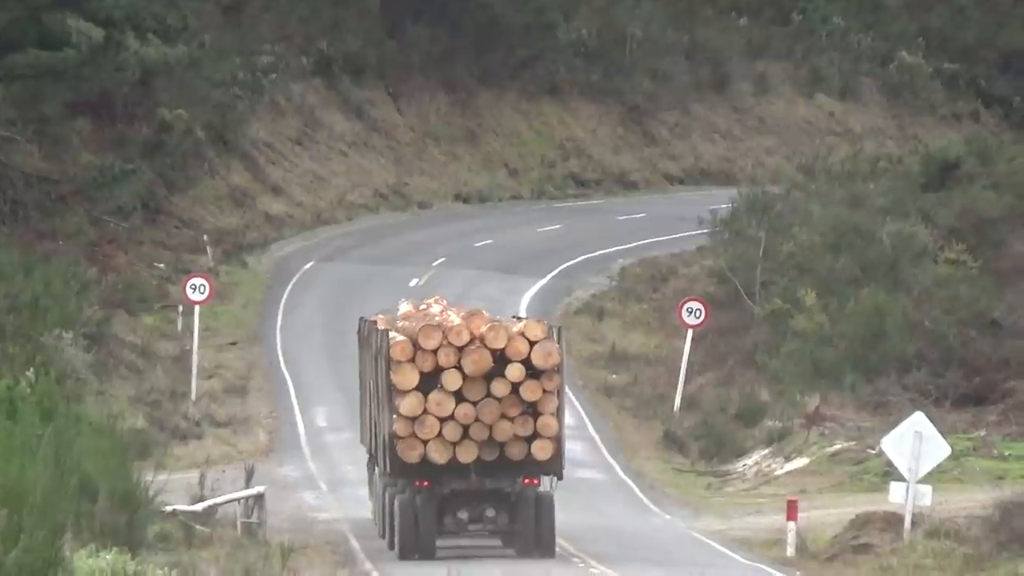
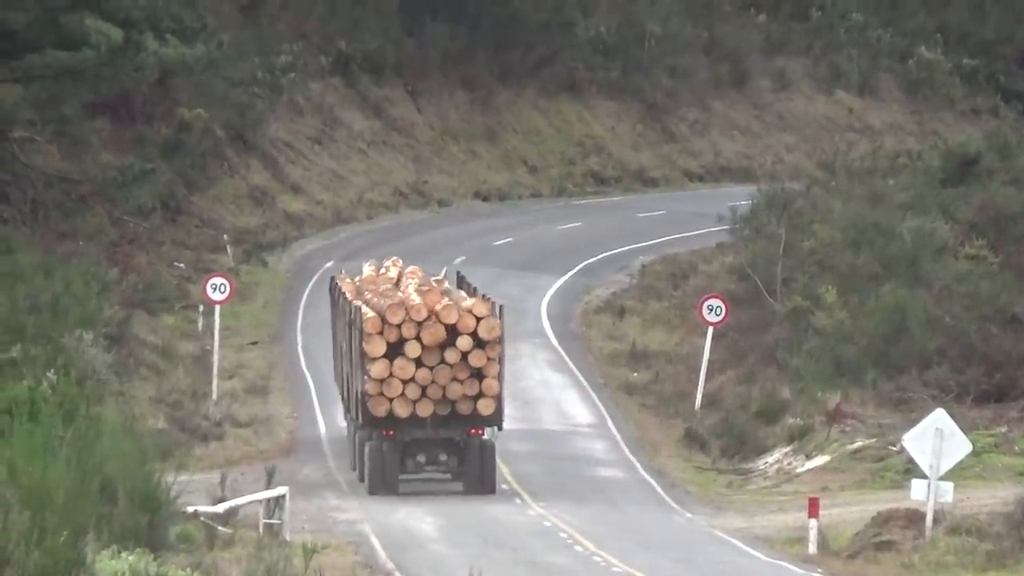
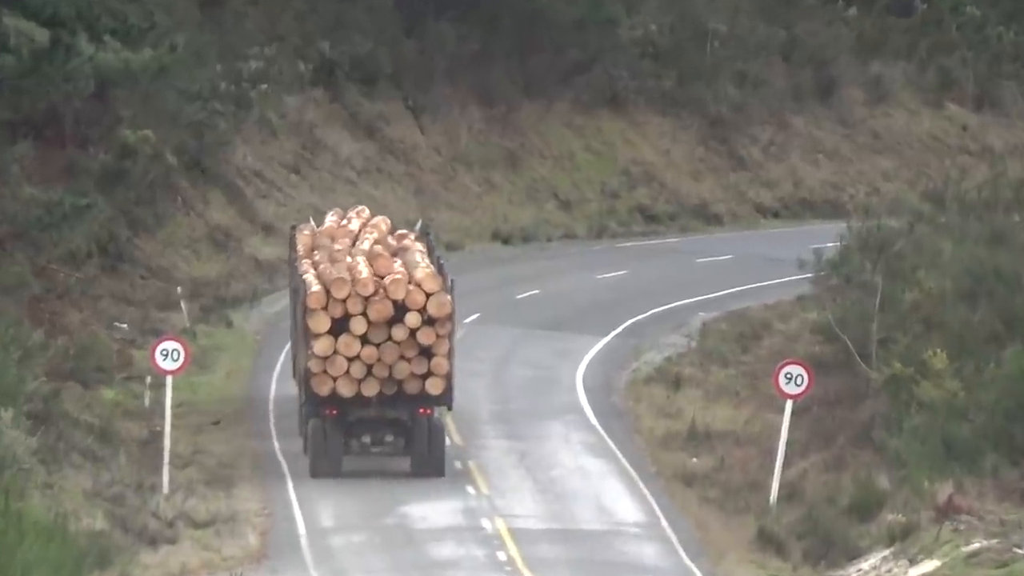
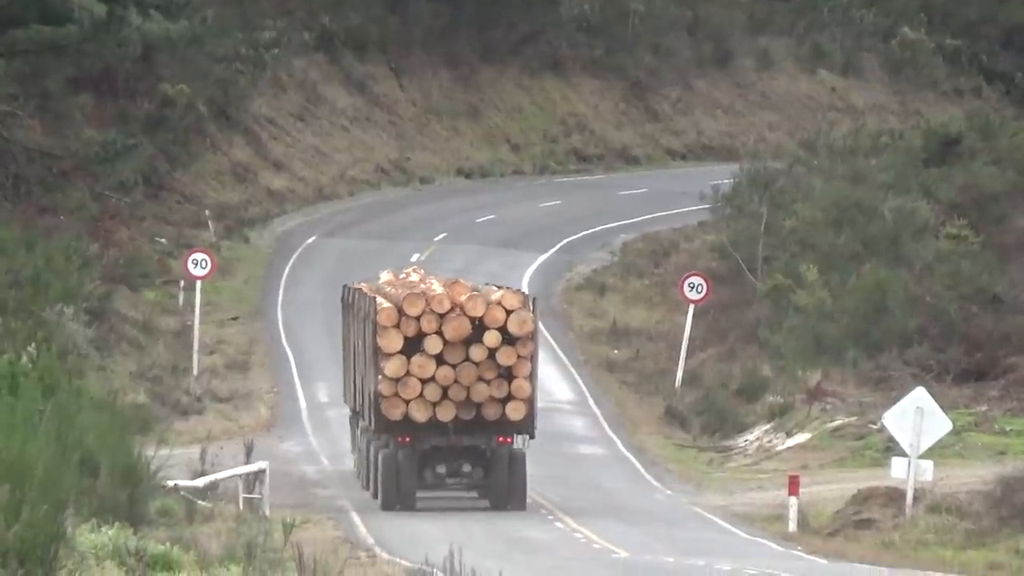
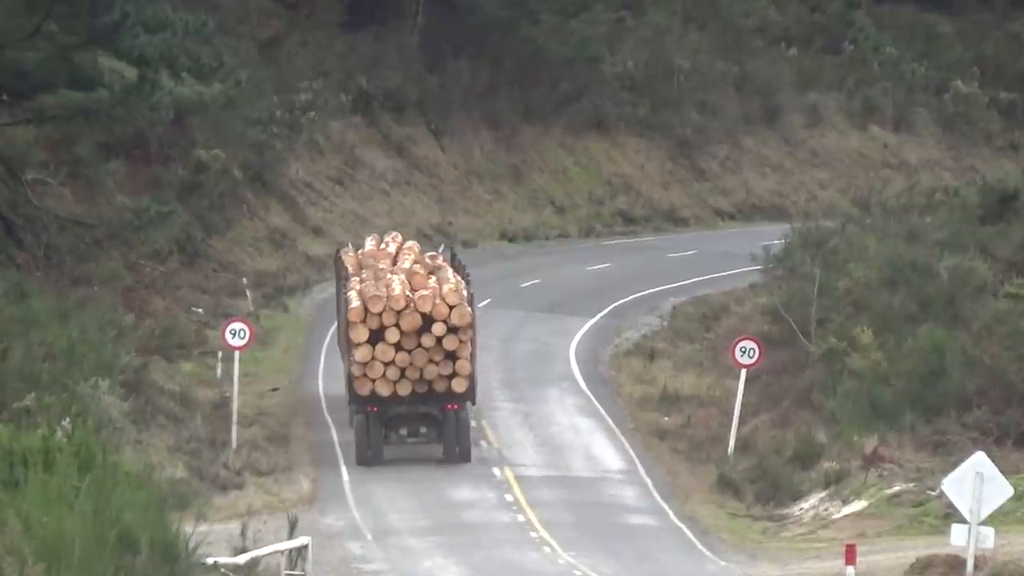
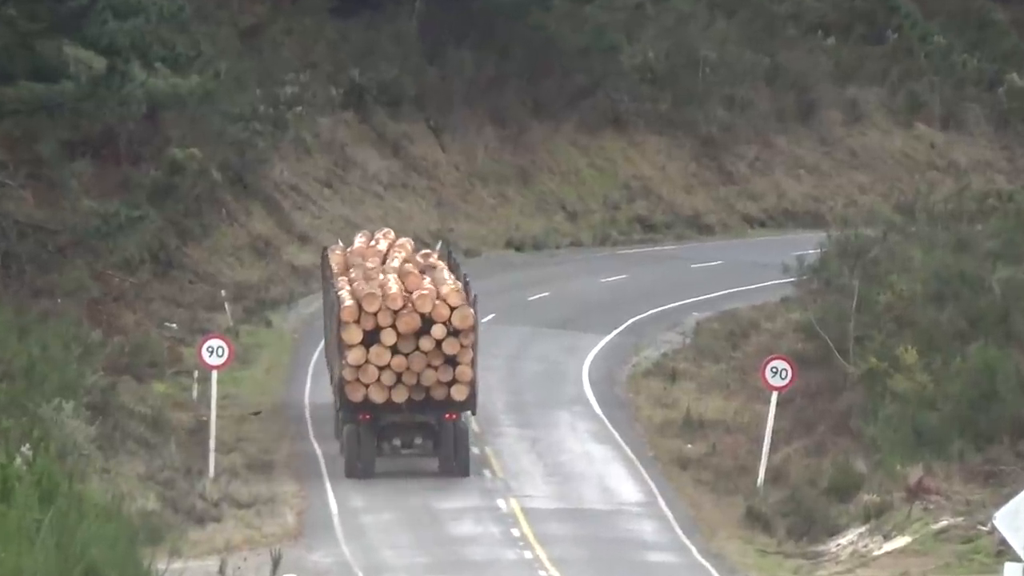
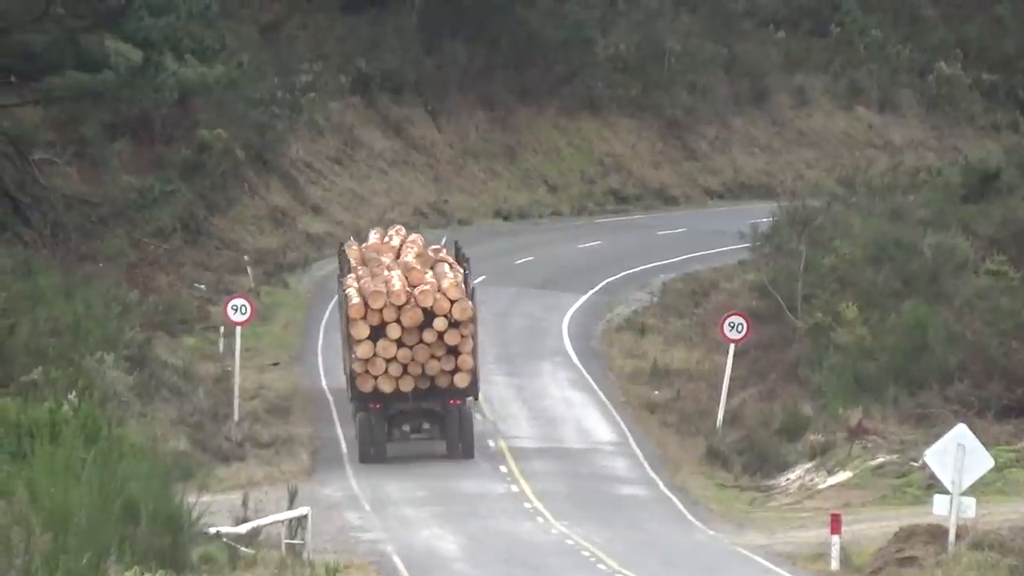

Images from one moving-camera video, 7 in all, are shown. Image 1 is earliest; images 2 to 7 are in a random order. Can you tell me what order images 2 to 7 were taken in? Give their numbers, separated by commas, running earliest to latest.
4, 2, 7, 5, 6, 3
